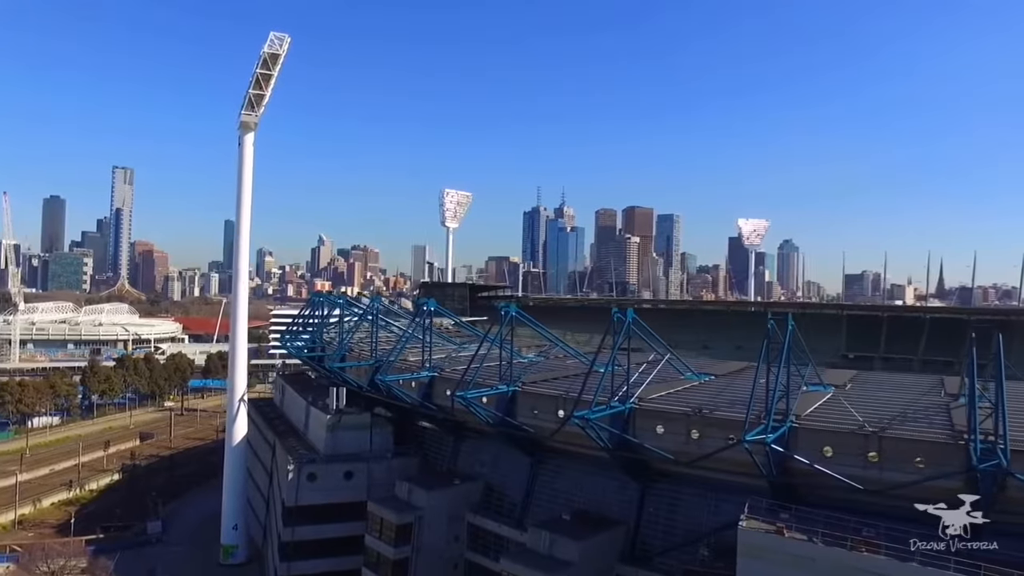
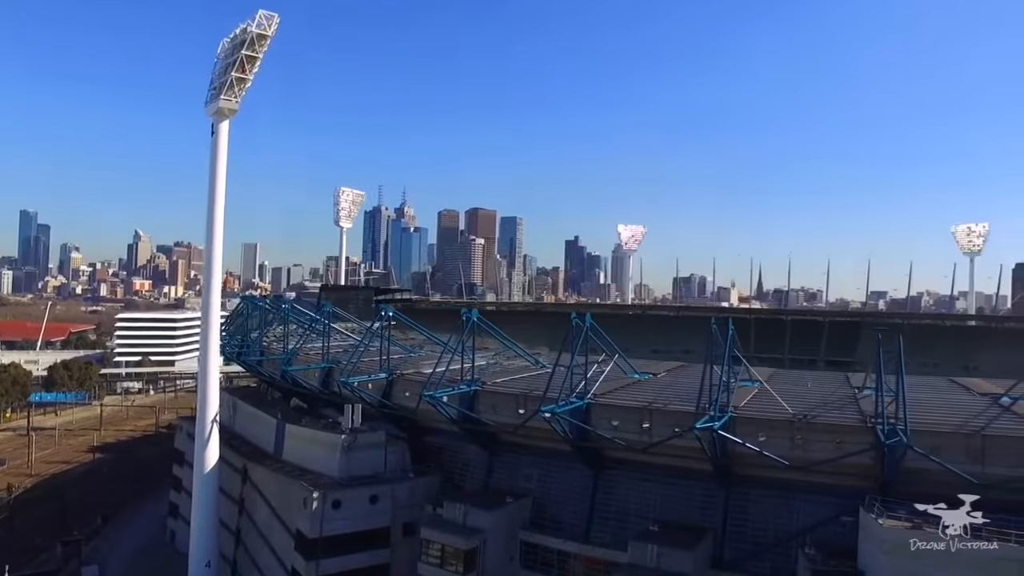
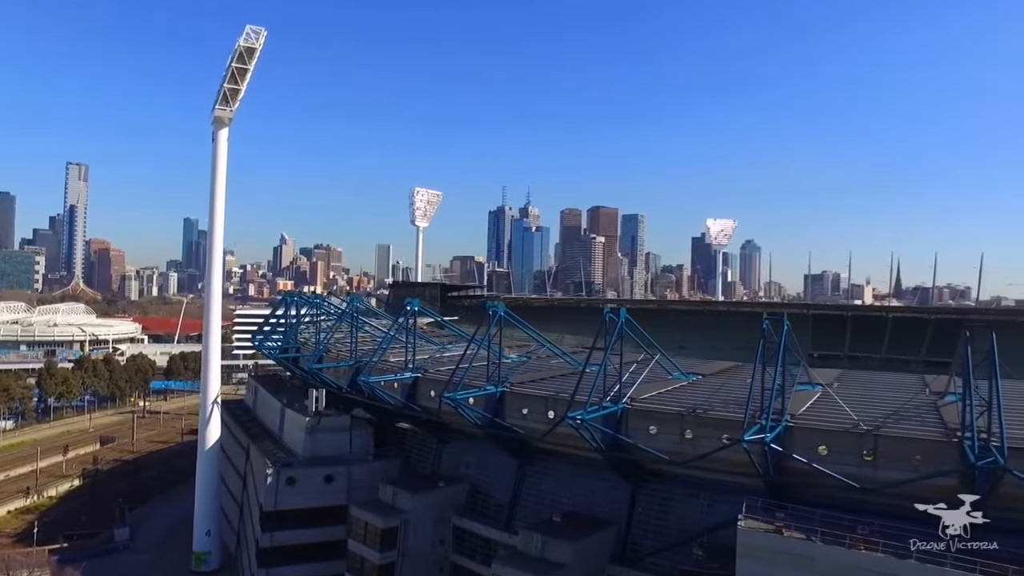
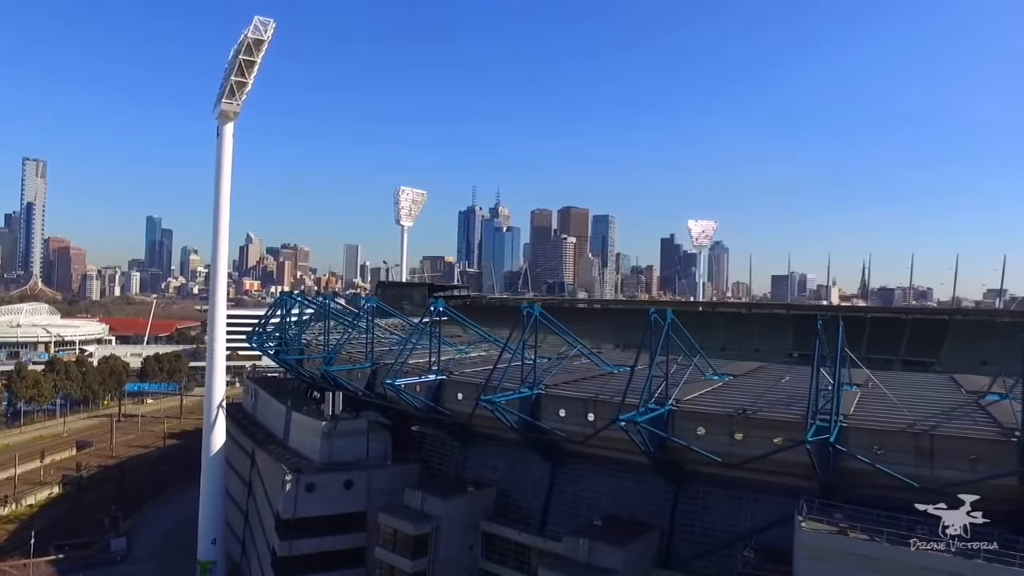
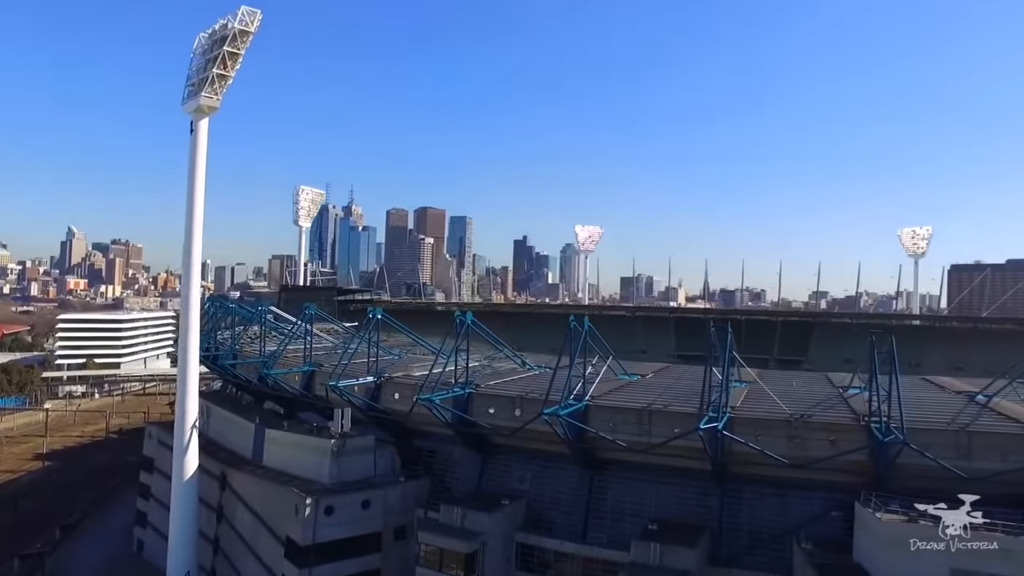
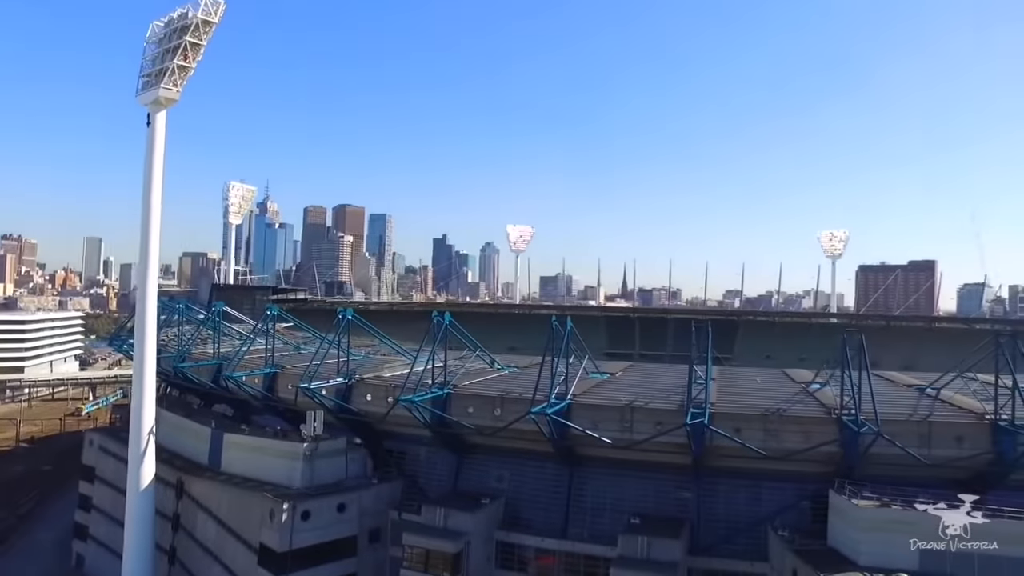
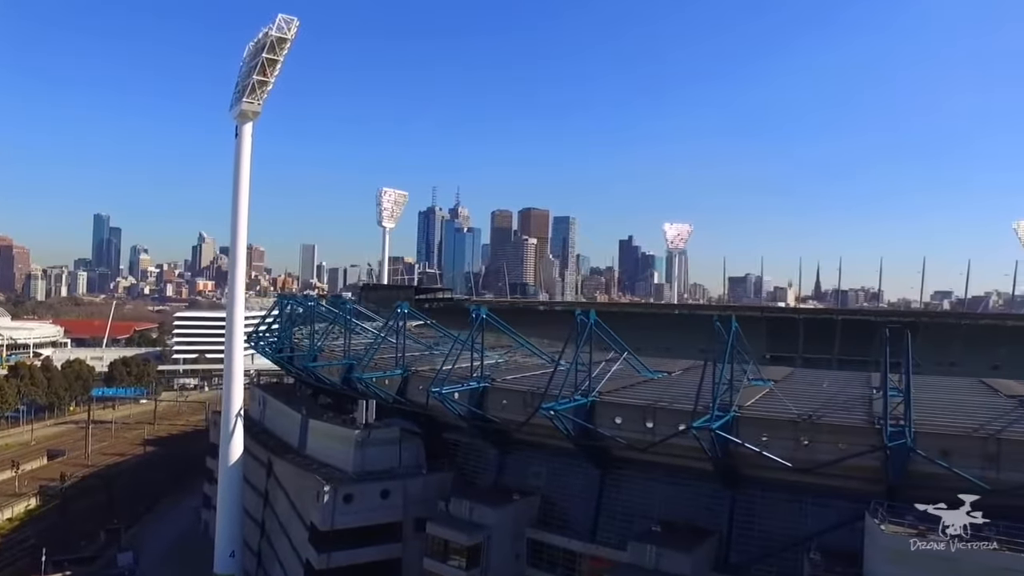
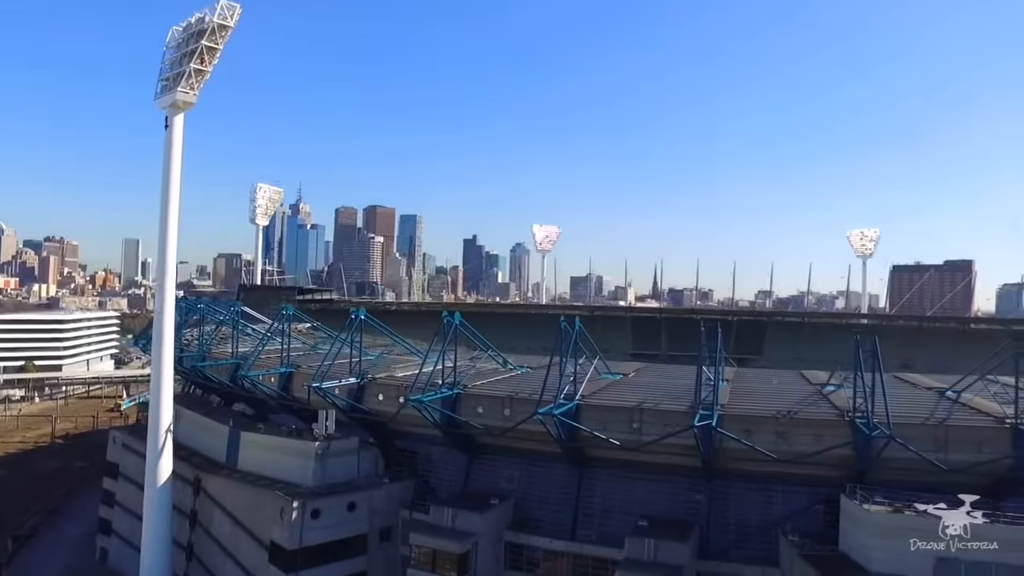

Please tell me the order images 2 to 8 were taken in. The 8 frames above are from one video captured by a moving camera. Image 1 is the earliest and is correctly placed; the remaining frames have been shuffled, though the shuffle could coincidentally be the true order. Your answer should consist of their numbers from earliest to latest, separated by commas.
3, 4, 7, 2, 5, 8, 6
